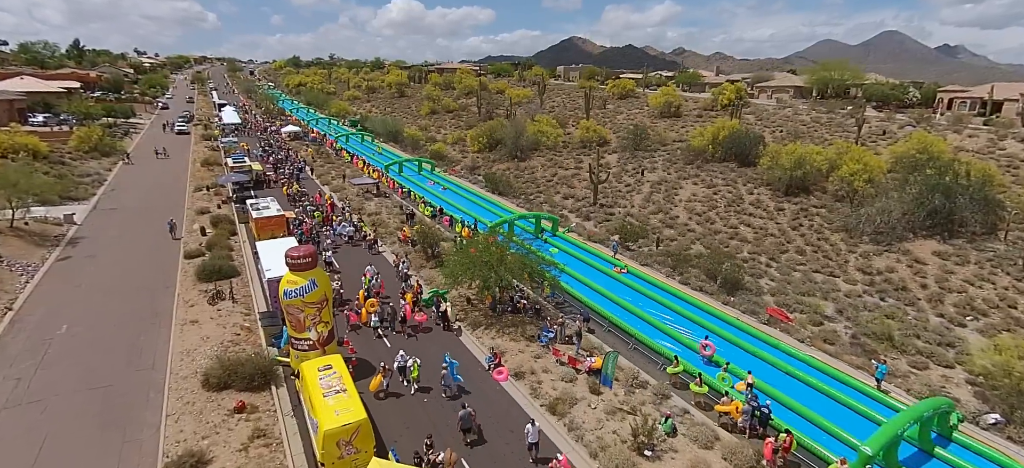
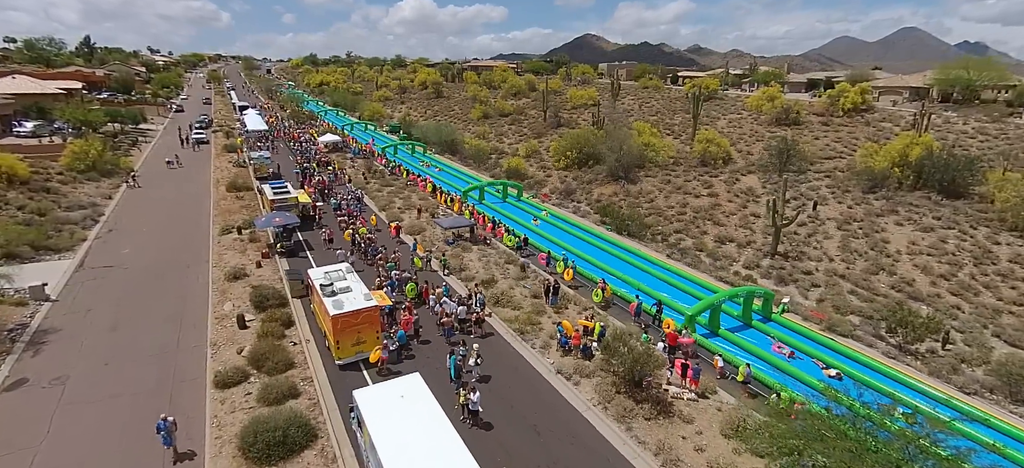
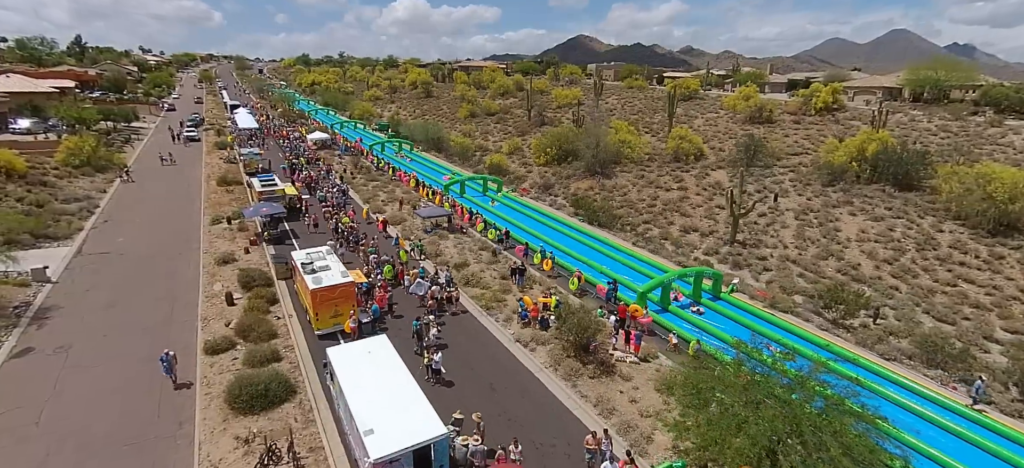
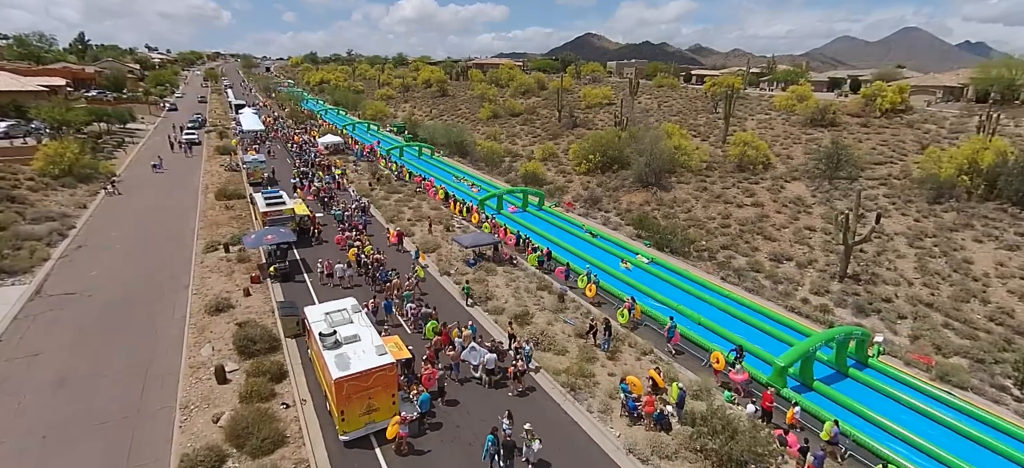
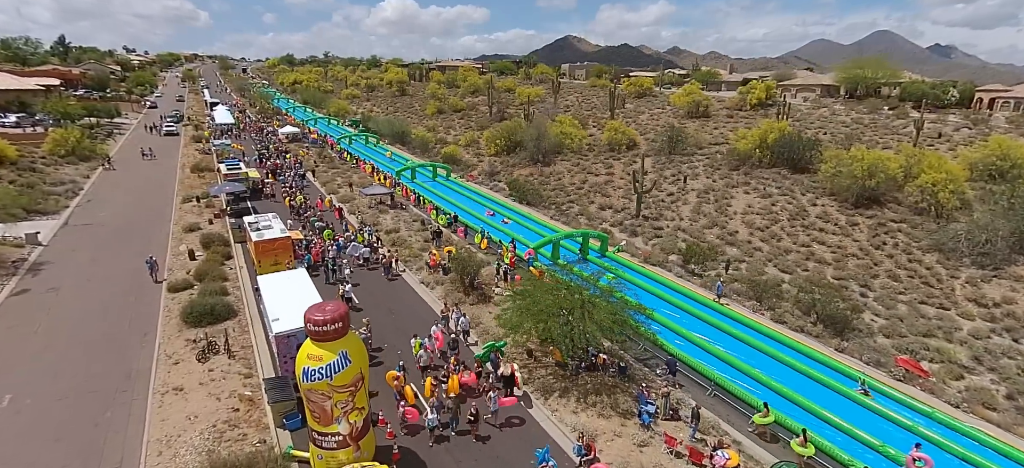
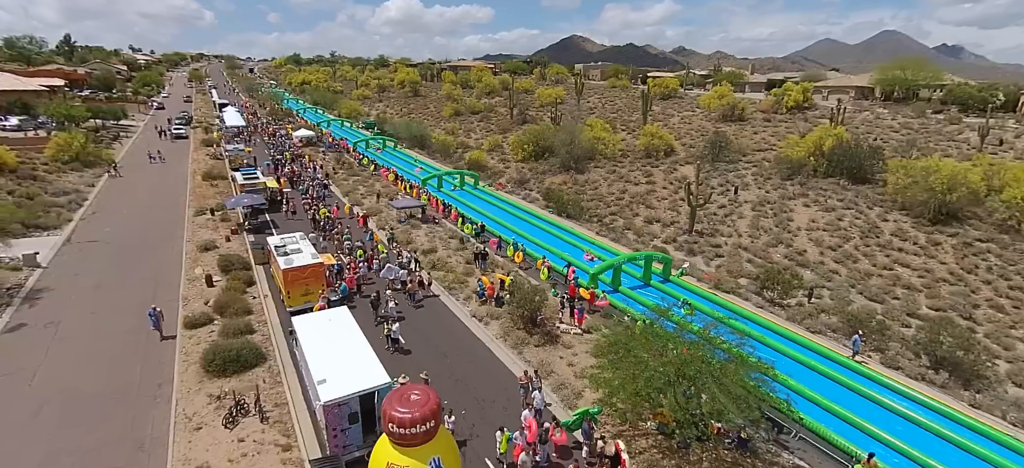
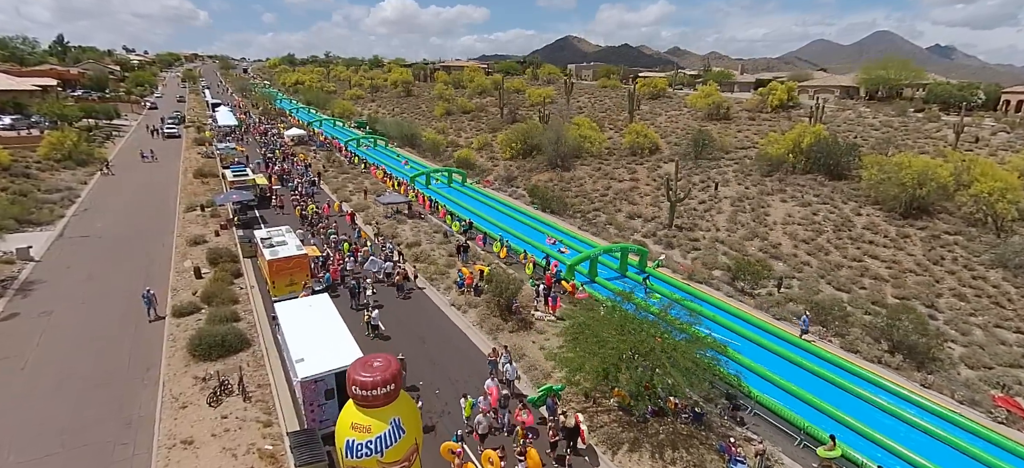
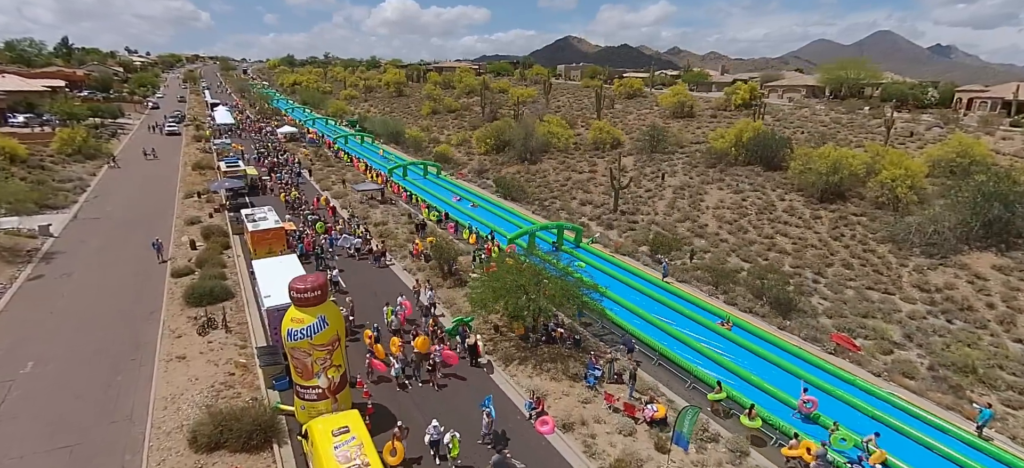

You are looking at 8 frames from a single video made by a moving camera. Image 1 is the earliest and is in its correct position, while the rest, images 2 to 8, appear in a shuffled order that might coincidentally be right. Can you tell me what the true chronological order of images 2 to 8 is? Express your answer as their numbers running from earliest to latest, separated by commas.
8, 5, 7, 6, 3, 2, 4
